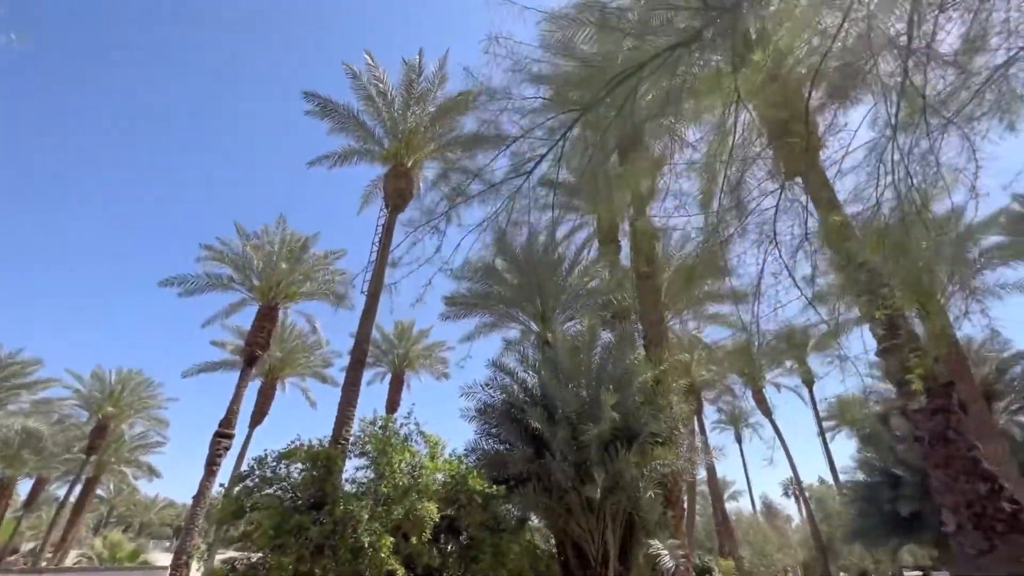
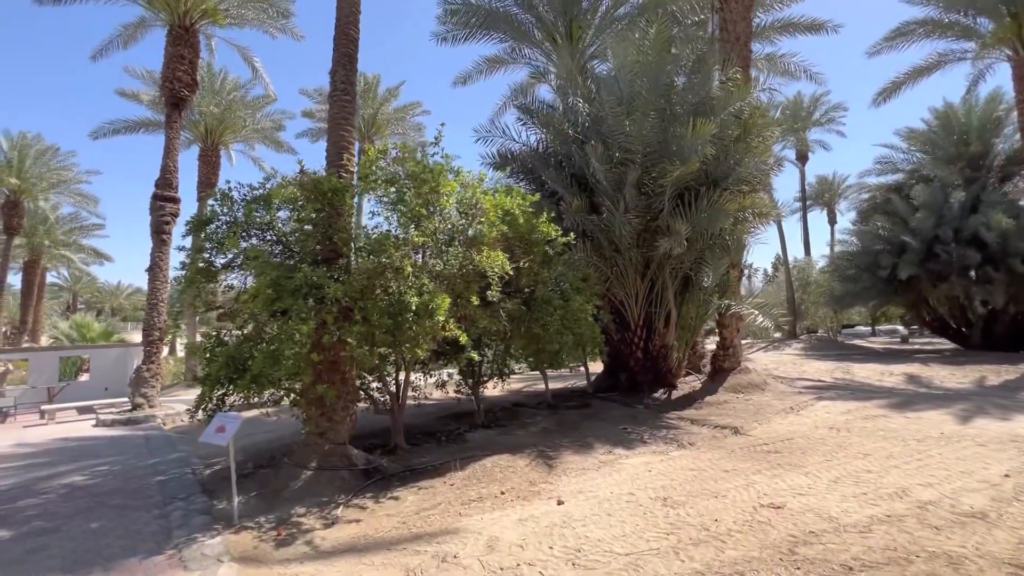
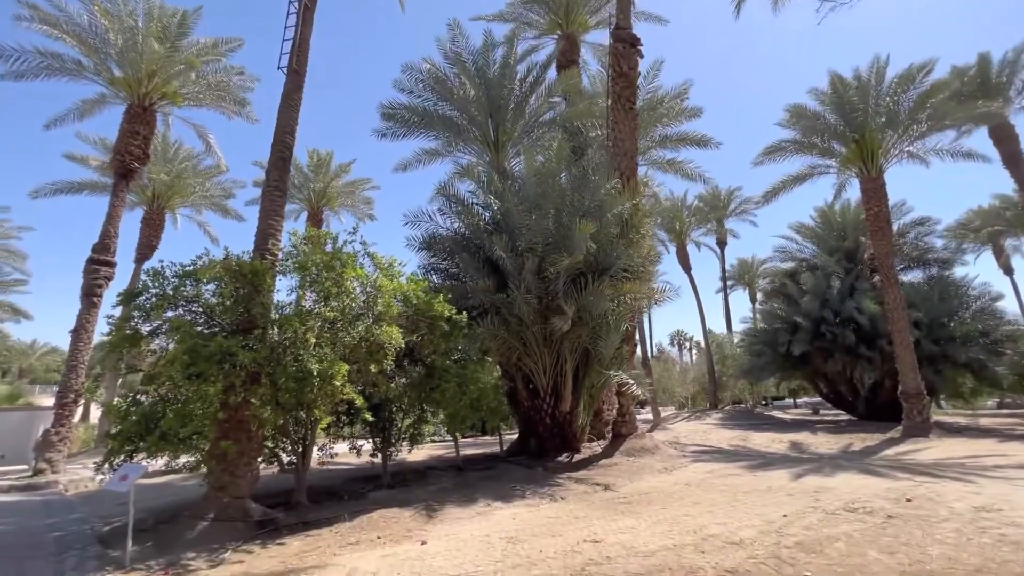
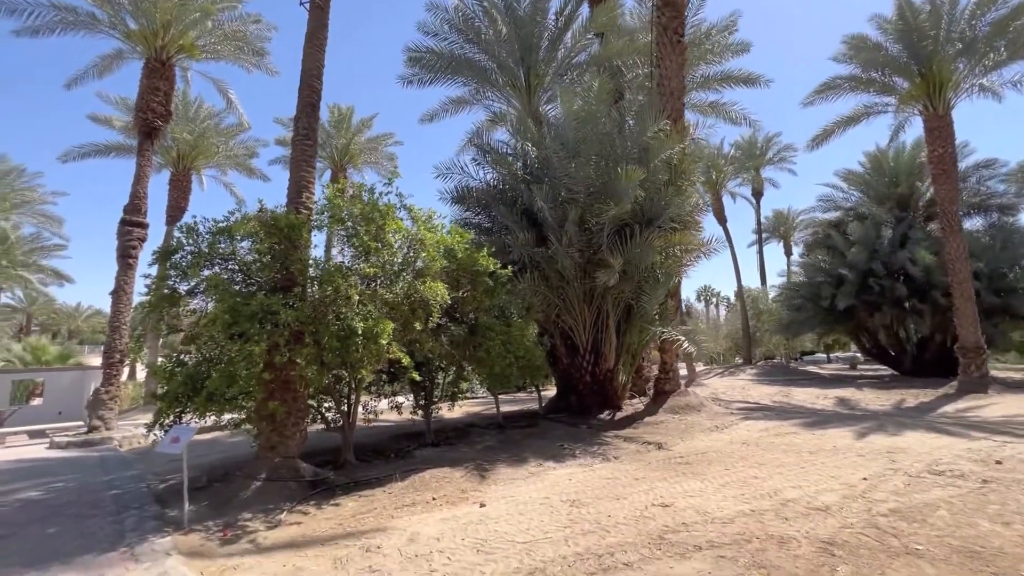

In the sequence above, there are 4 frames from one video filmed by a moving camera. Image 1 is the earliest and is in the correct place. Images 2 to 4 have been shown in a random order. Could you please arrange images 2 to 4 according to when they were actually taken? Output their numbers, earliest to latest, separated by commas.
3, 4, 2
